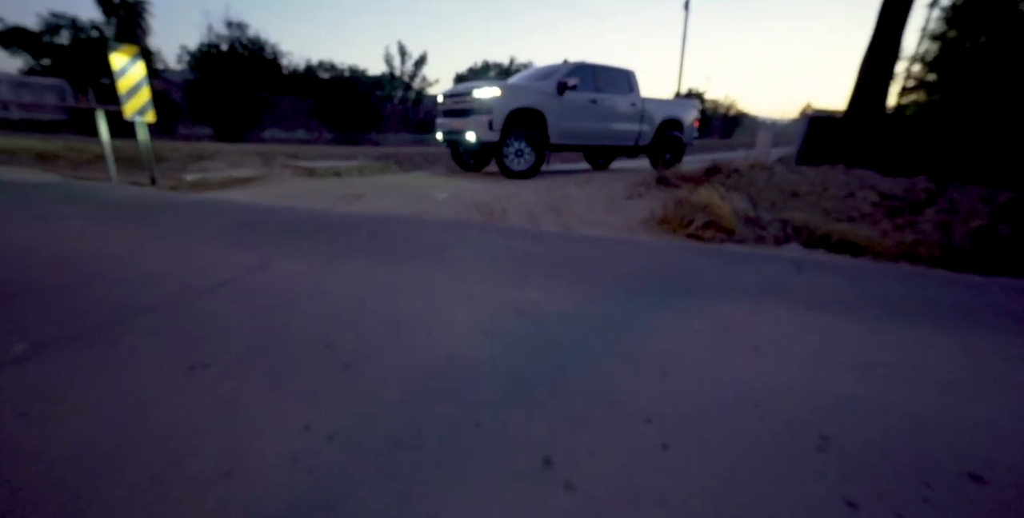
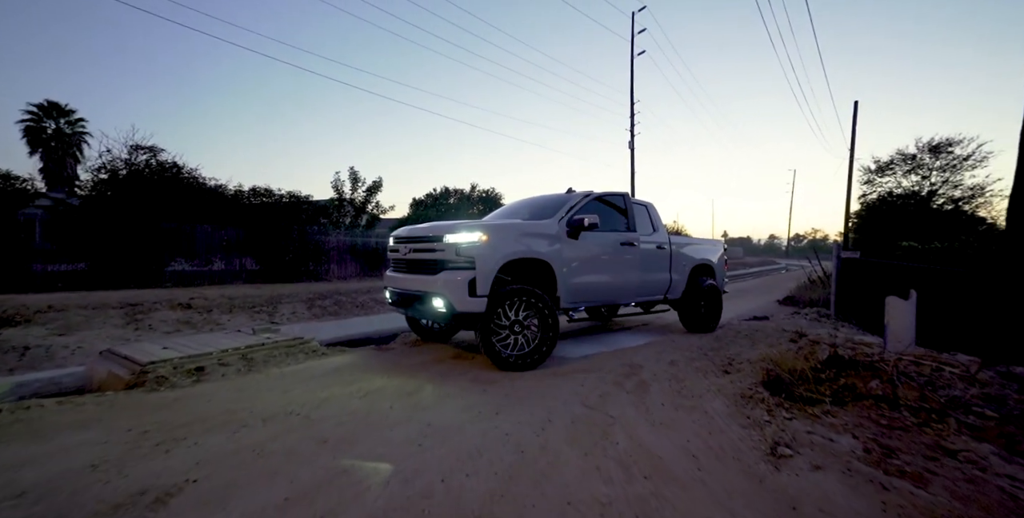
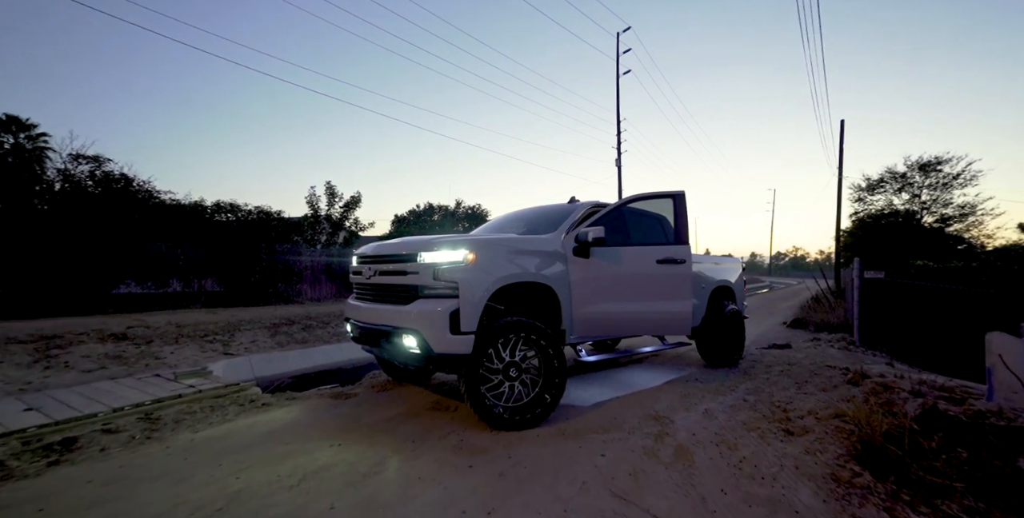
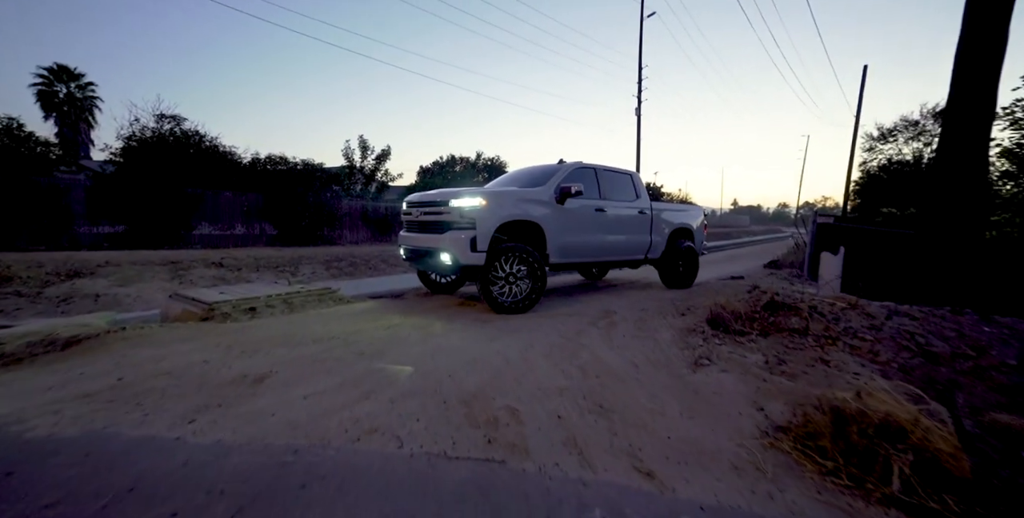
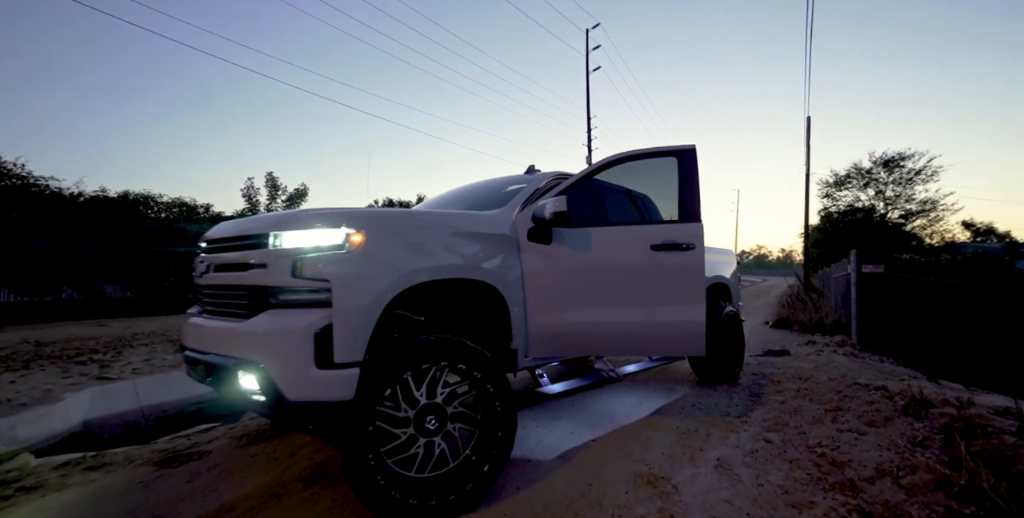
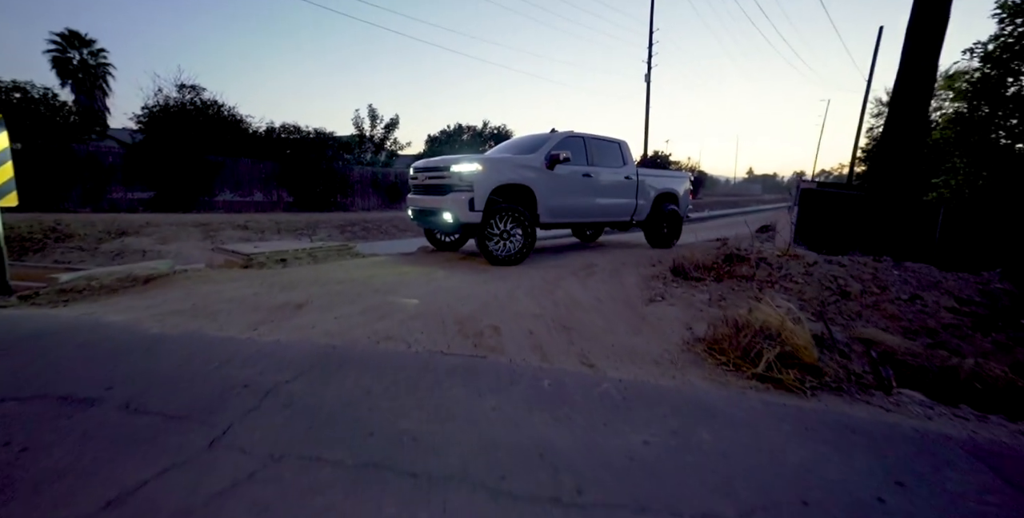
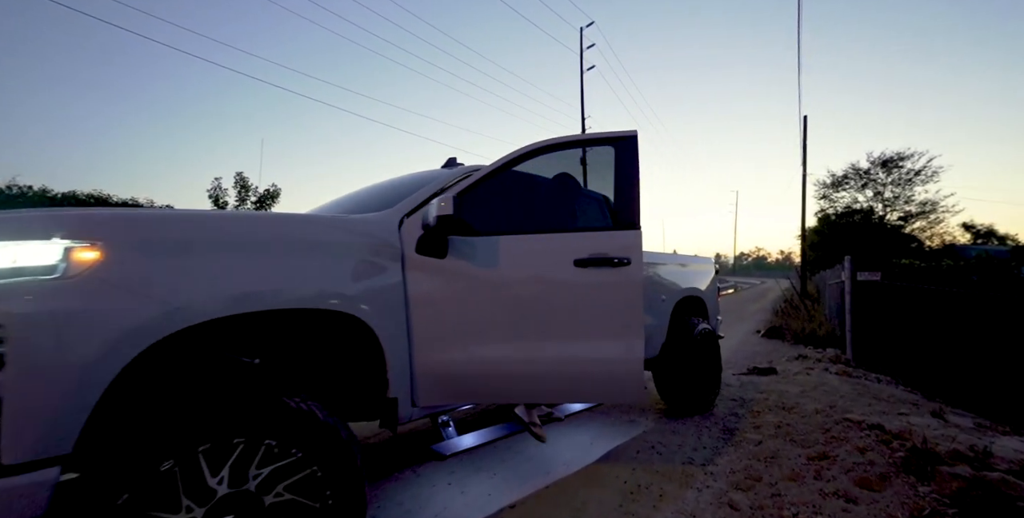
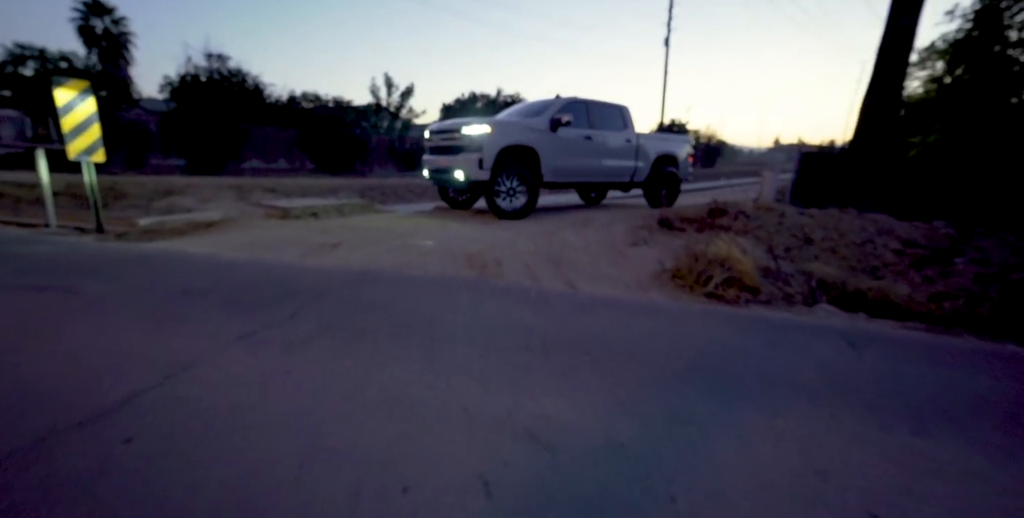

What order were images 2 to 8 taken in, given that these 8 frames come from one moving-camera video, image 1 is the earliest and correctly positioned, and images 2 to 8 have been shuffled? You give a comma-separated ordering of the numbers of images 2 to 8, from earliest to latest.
8, 6, 4, 2, 3, 5, 7
